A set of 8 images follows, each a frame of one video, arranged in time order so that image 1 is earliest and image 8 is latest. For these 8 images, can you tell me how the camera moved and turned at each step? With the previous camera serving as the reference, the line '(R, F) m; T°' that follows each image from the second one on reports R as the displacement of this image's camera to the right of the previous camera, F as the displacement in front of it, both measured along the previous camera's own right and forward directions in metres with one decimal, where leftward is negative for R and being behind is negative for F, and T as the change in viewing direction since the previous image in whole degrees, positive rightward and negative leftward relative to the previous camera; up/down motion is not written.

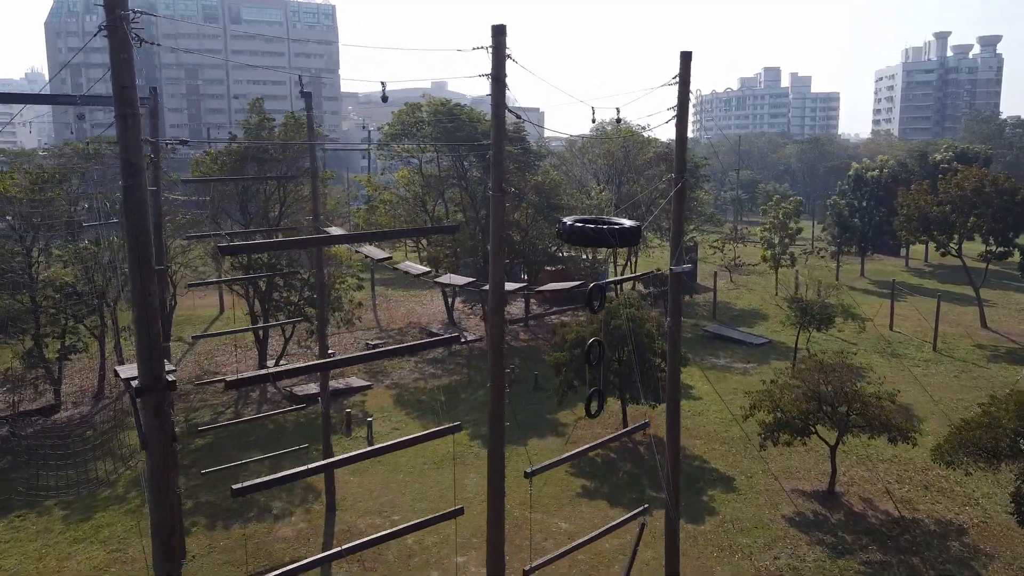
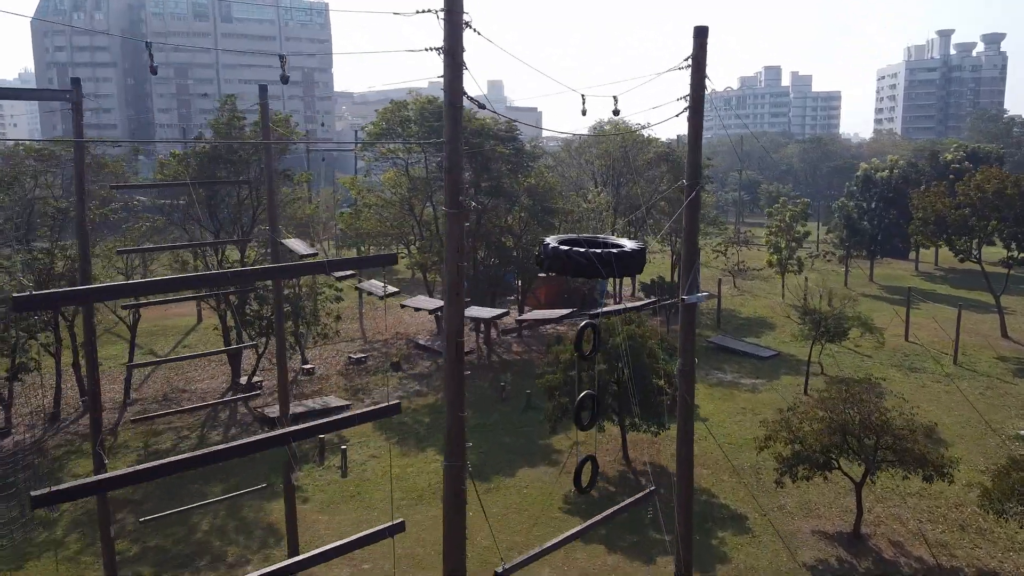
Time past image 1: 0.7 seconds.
(+0.2, +1.4) m; 0°
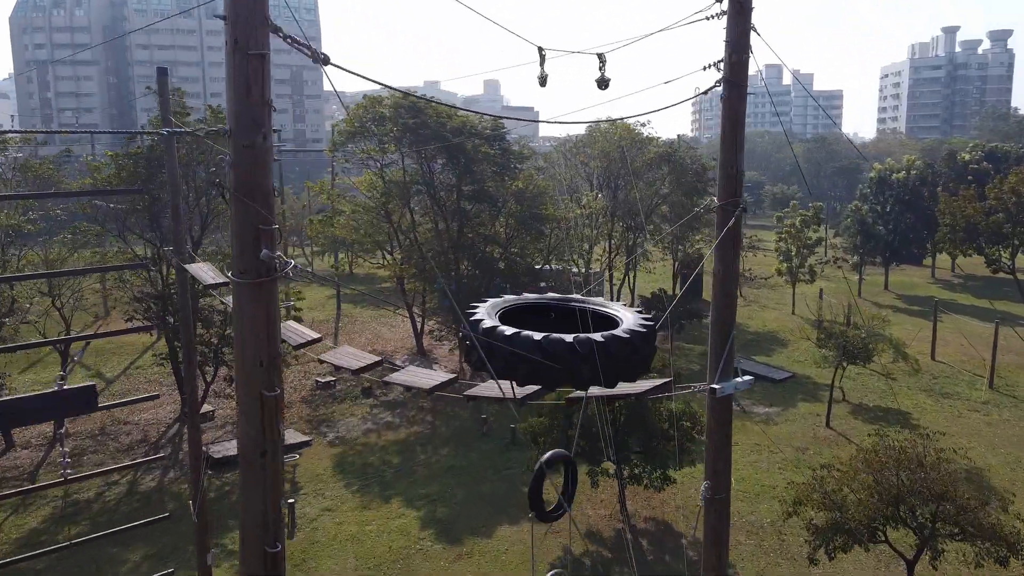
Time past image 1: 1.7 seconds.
(+0.3, +2.1) m; 0°
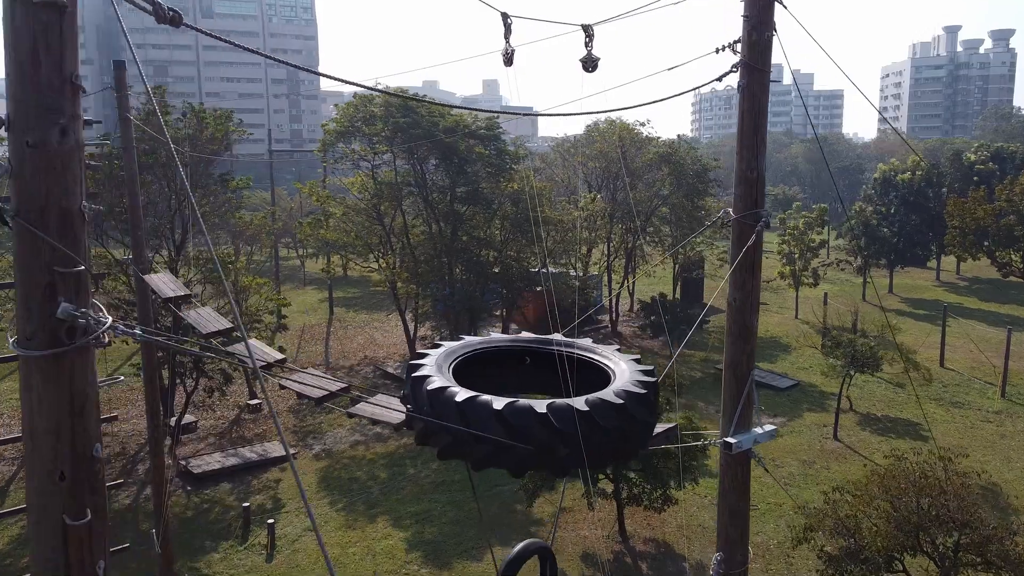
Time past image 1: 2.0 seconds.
(+0.1, +0.6) m; 0°
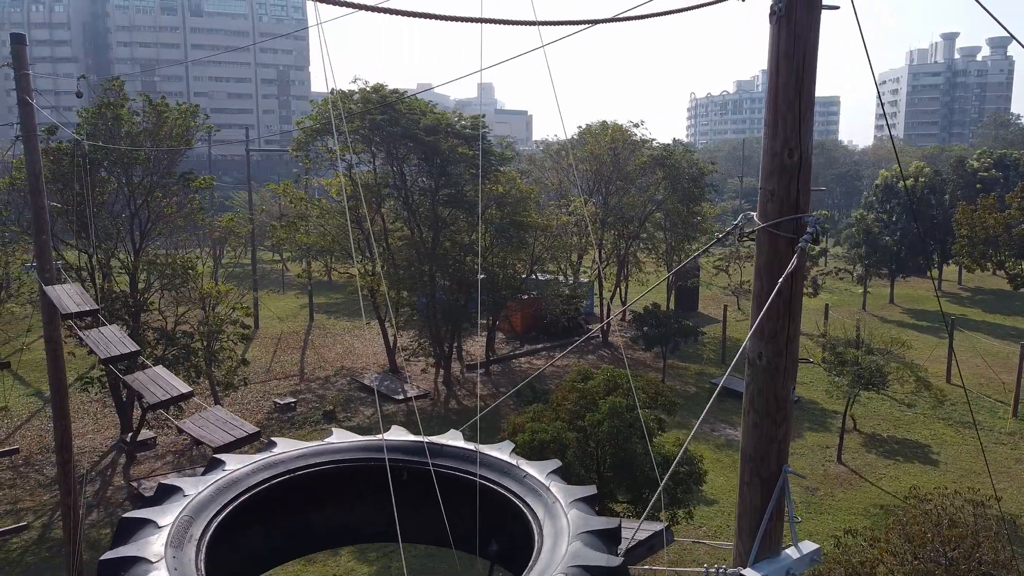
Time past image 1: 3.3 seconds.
(+0.2, +1.0) m; 0°
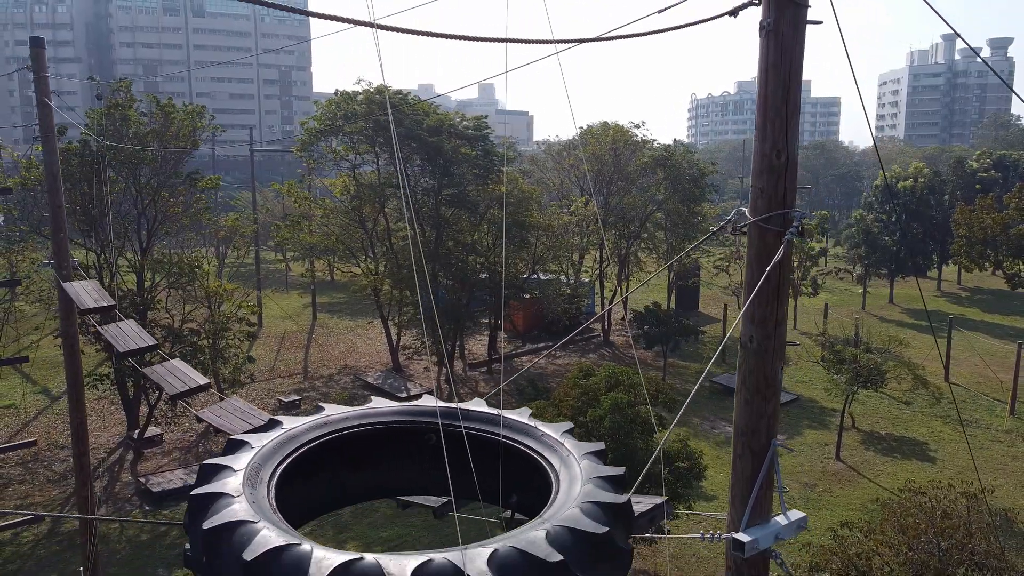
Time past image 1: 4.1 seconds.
(0.0, -0.2) m; 0°
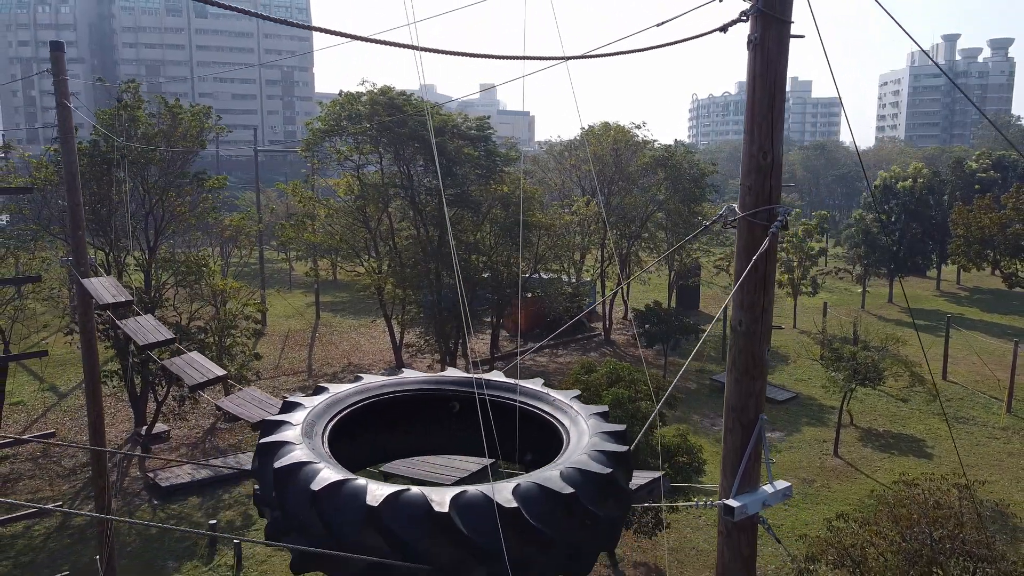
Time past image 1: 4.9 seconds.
(0.0, -0.2) m; 0°
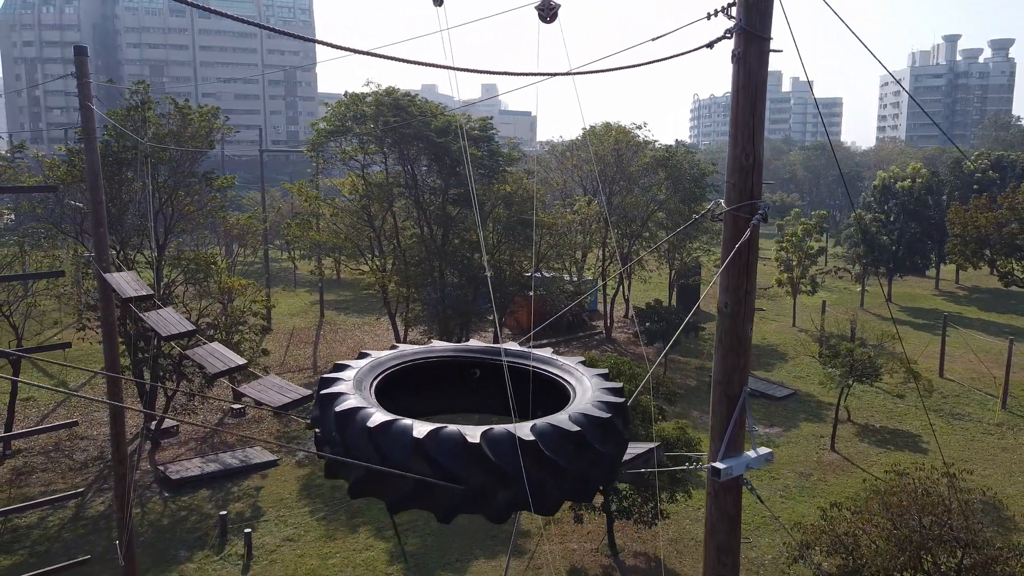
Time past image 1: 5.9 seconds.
(0.0, -0.3) m; 0°
